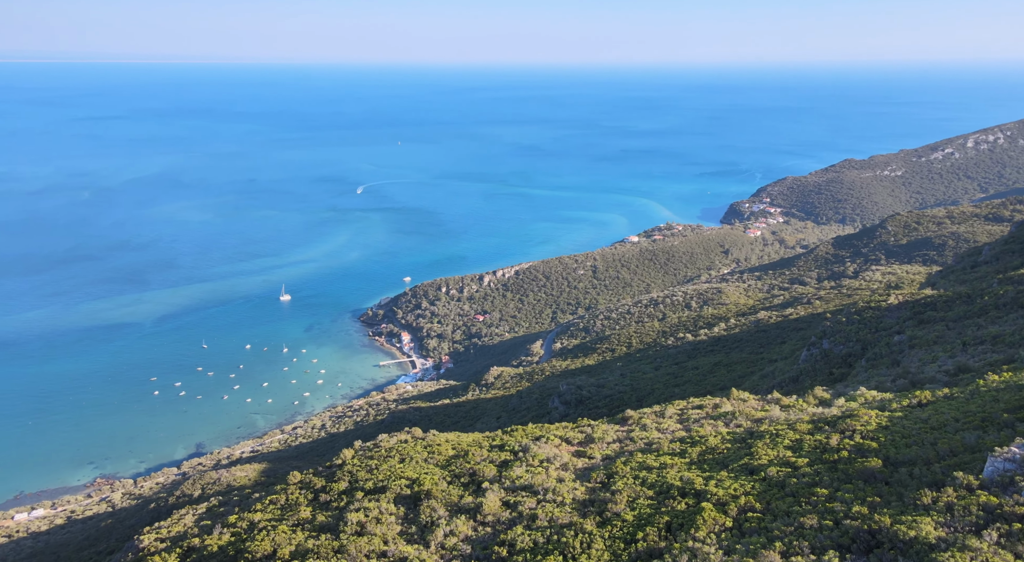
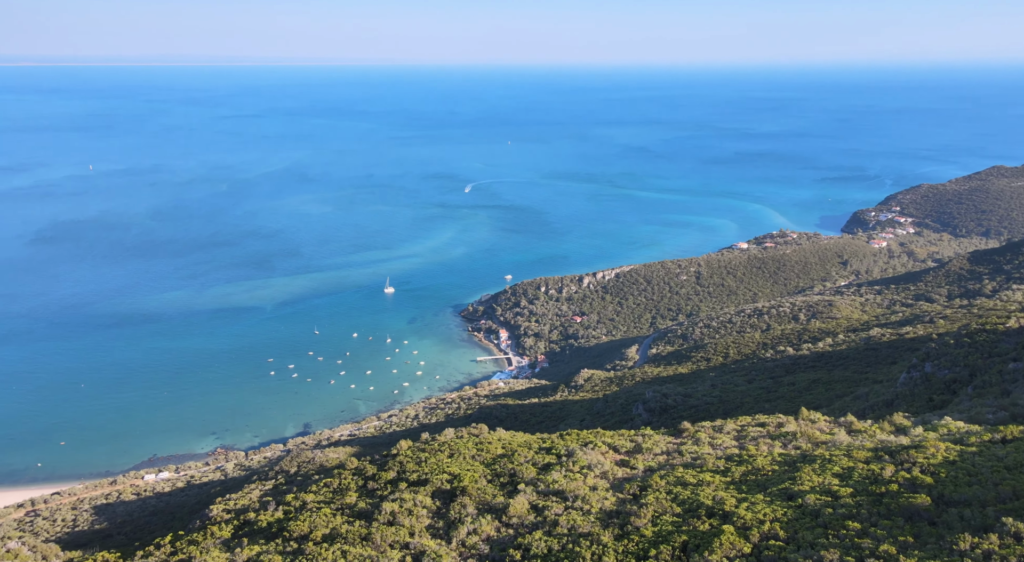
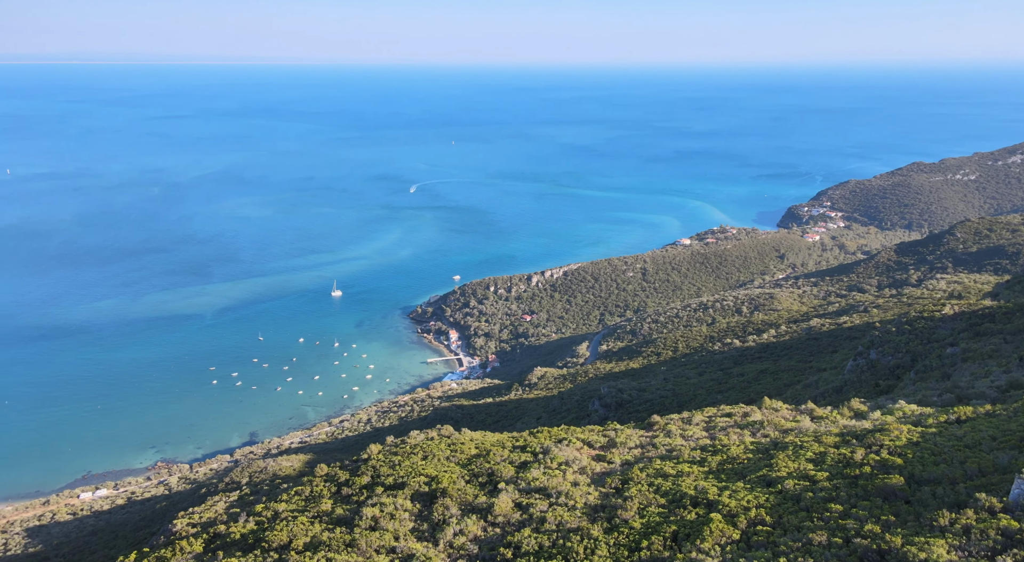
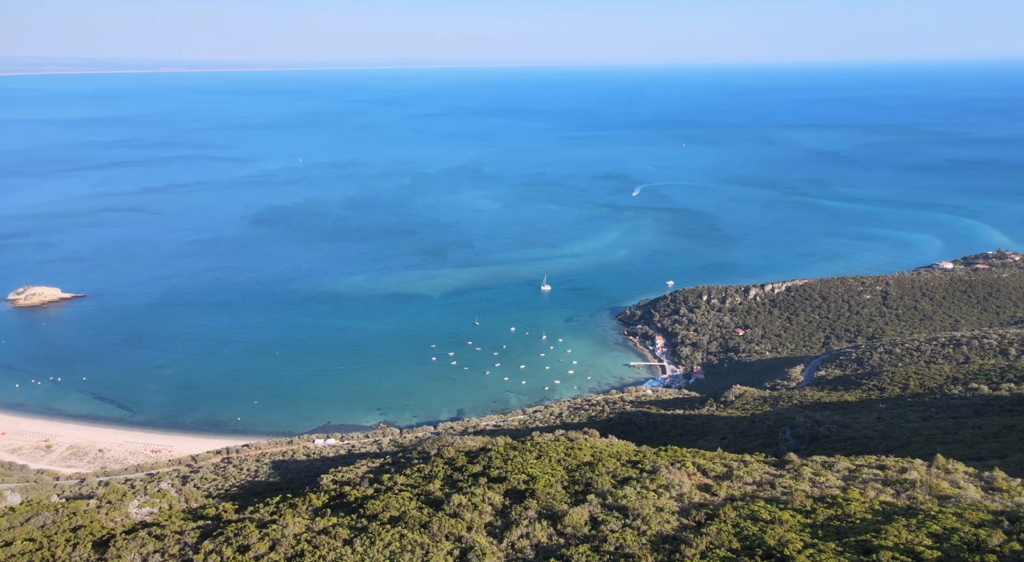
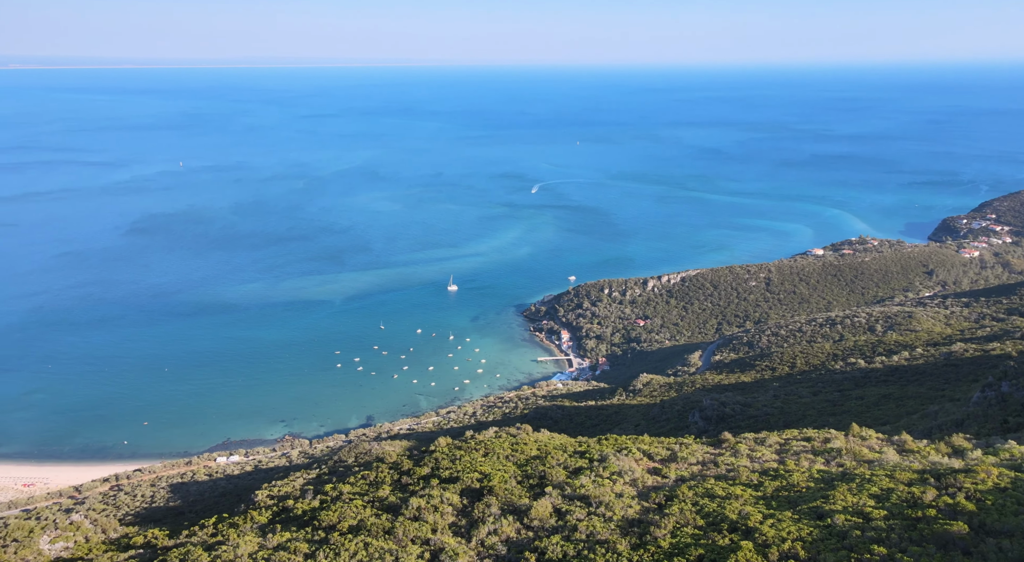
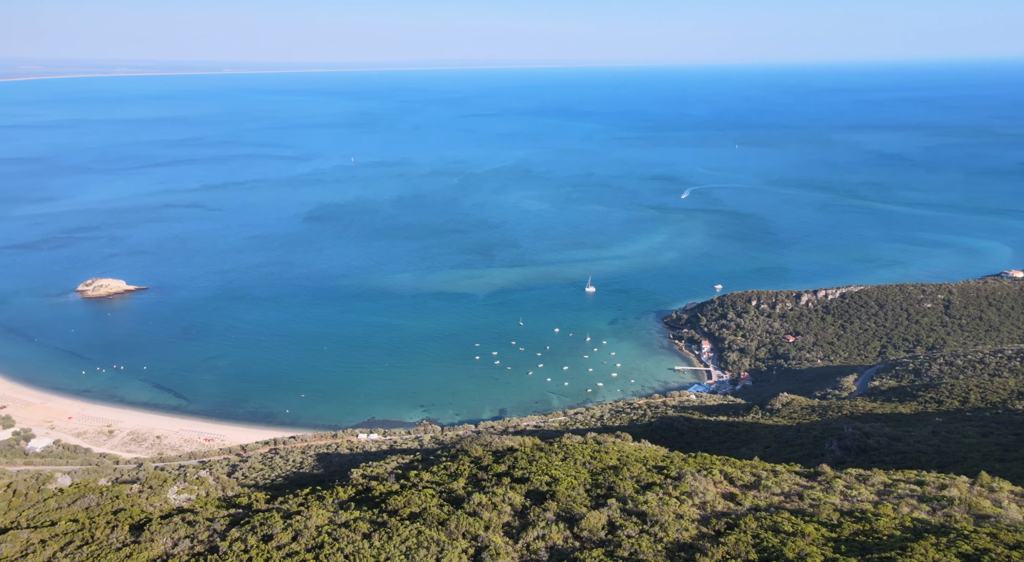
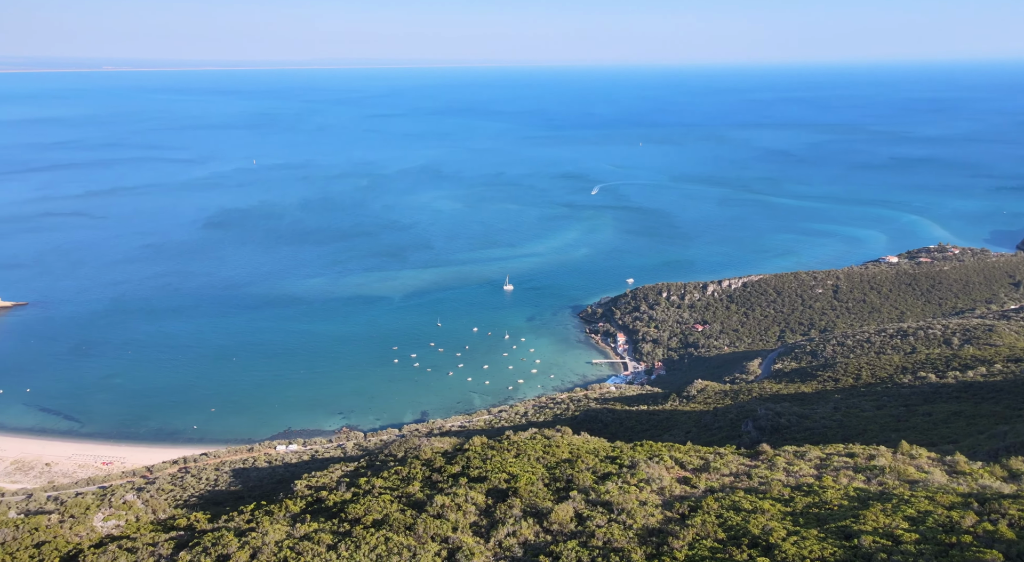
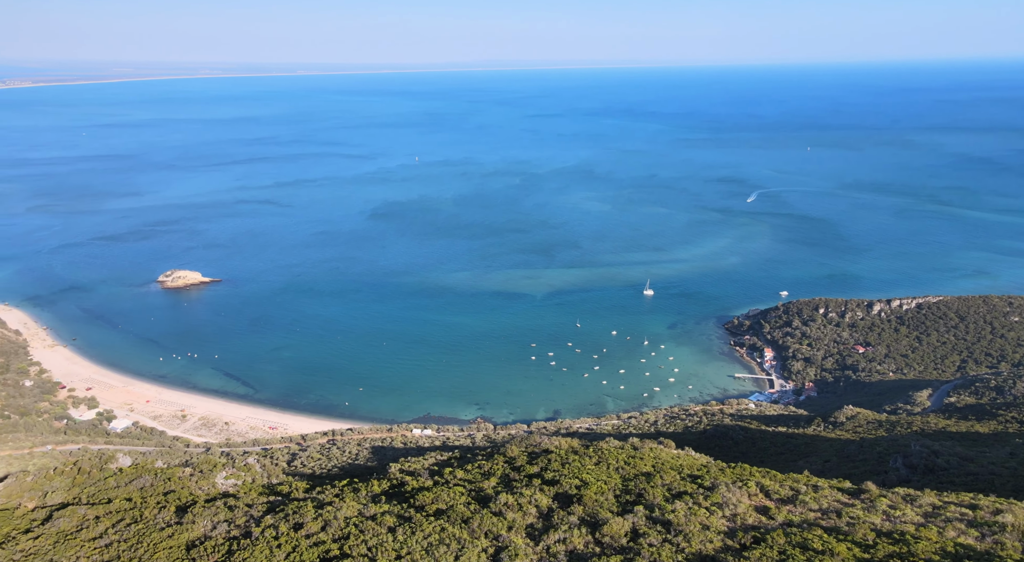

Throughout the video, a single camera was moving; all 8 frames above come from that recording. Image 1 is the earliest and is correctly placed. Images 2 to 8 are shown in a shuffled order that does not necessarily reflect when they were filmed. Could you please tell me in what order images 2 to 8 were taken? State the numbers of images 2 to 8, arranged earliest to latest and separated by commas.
3, 2, 5, 7, 4, 6, 8
